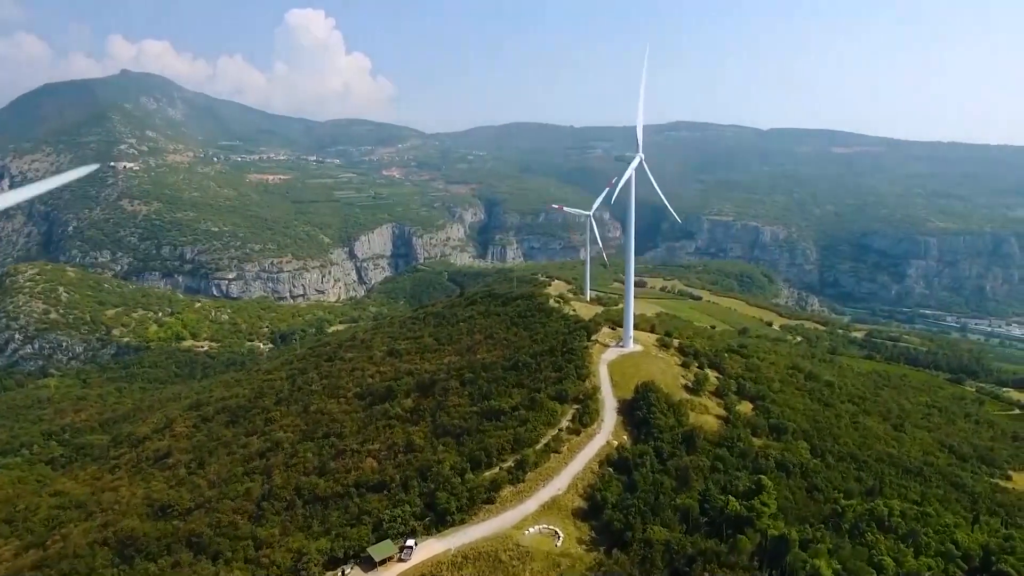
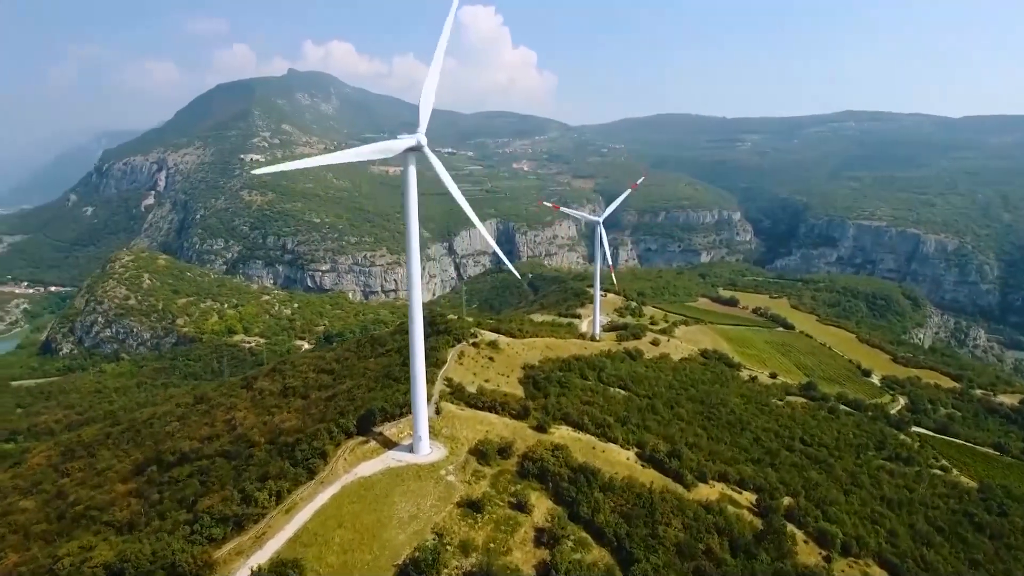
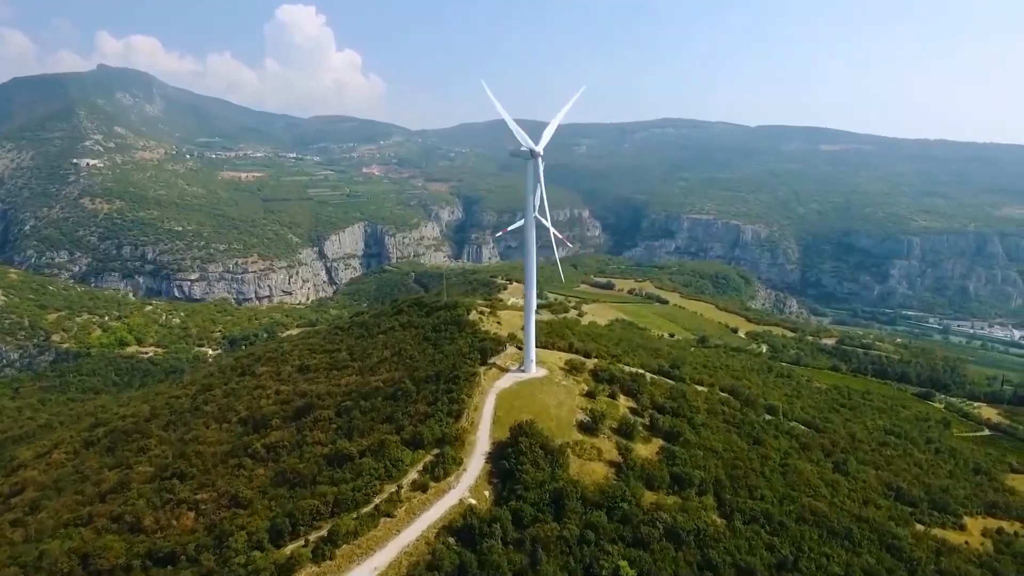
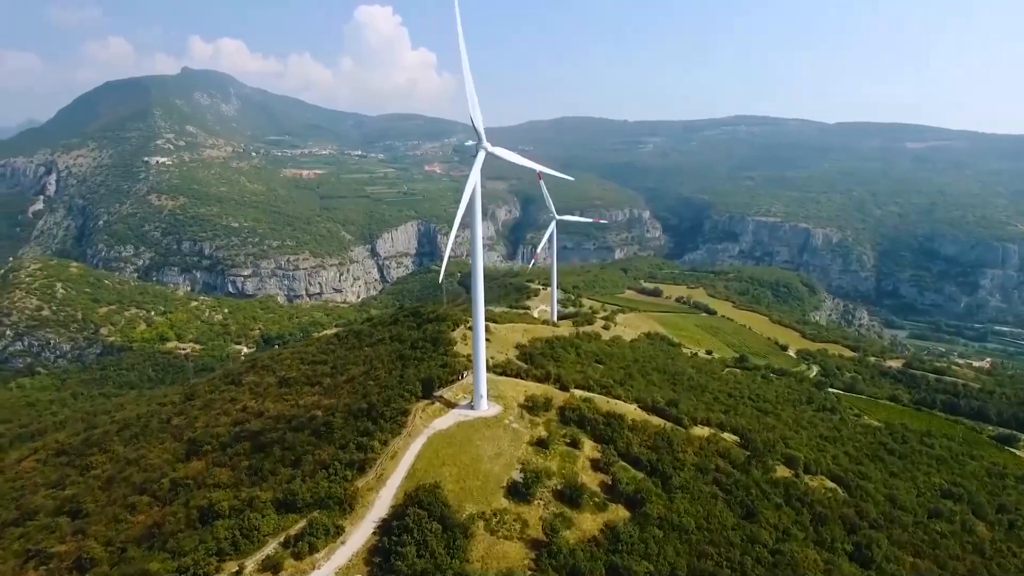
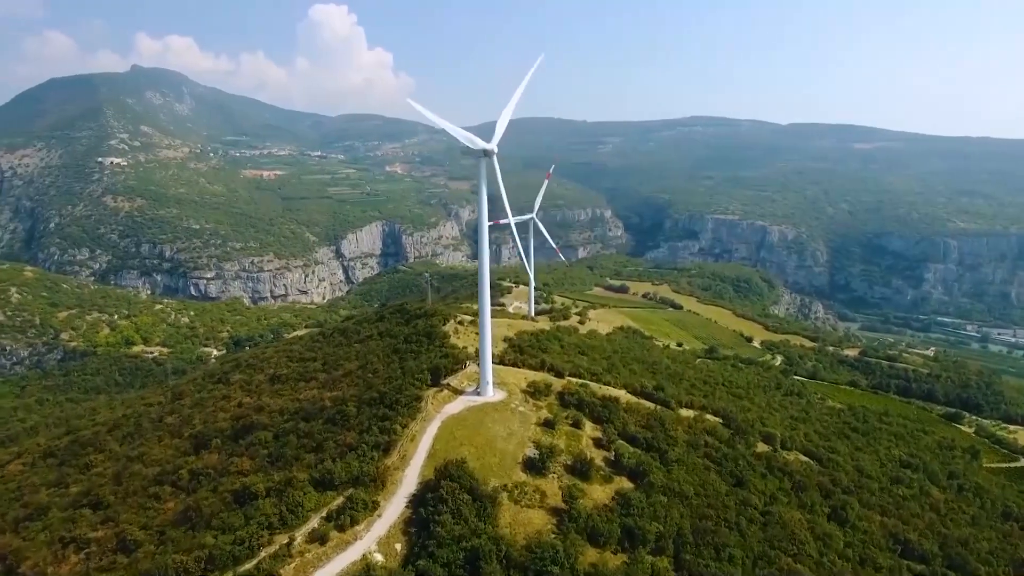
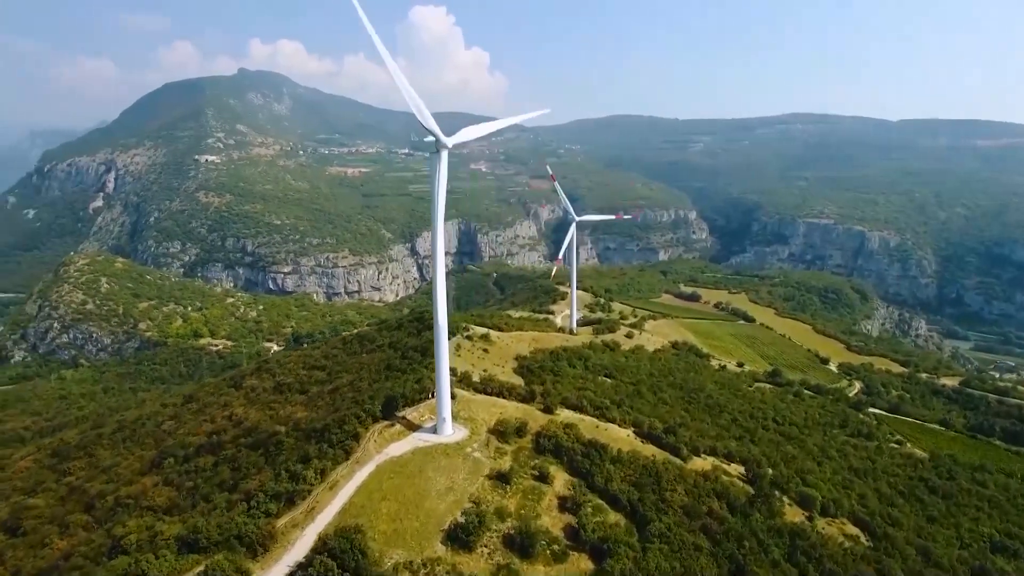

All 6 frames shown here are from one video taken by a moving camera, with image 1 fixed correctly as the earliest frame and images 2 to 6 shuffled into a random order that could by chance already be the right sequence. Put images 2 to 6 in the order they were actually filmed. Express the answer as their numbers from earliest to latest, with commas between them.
3, 5, 4, 6, 2
